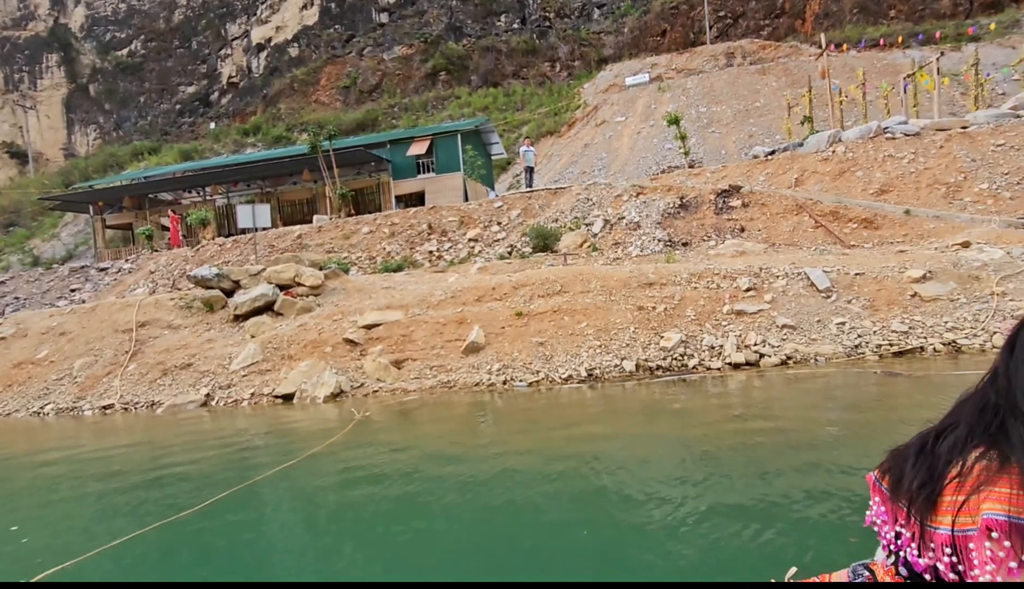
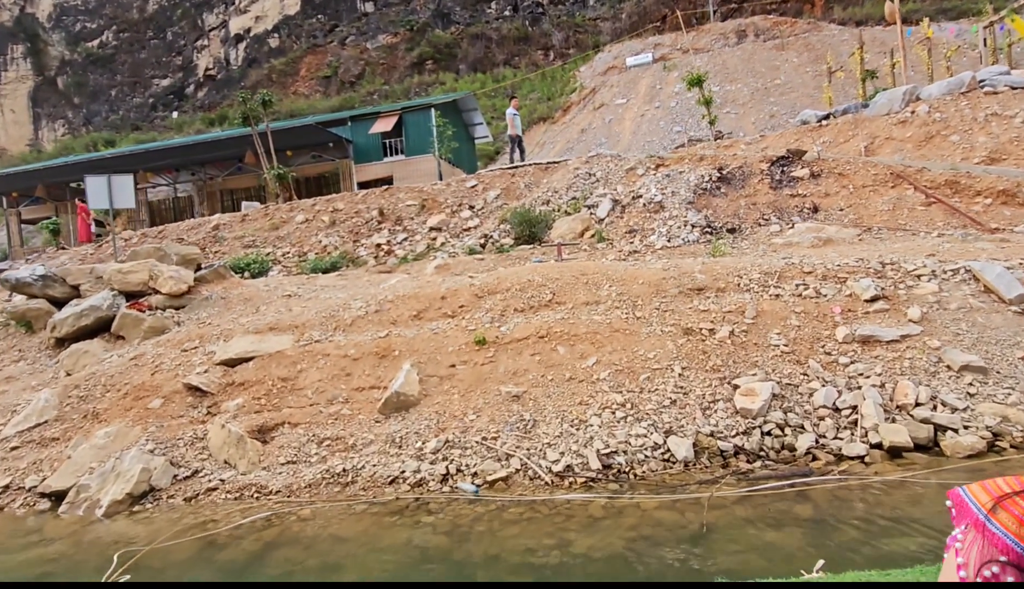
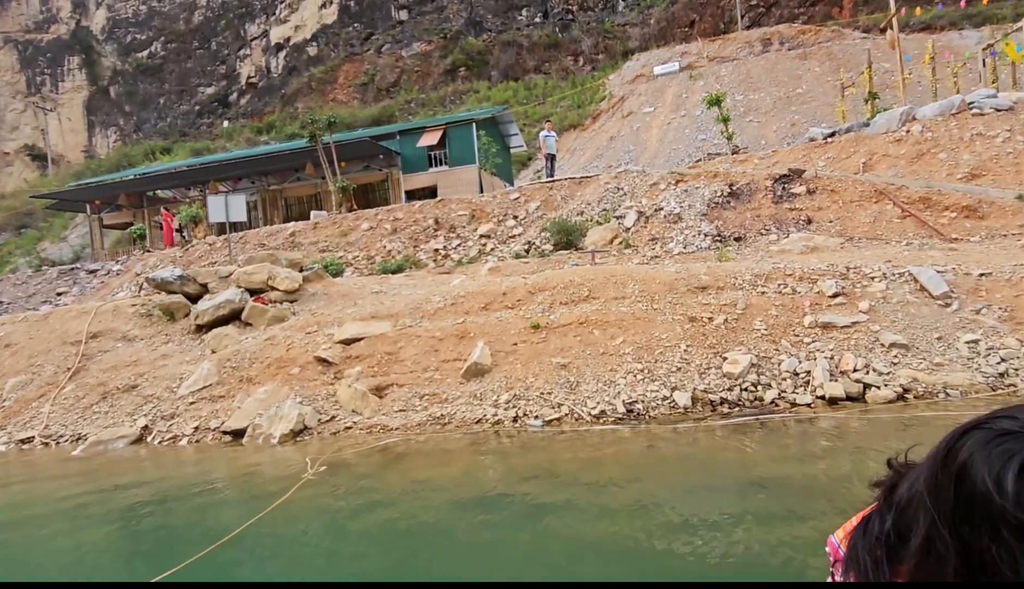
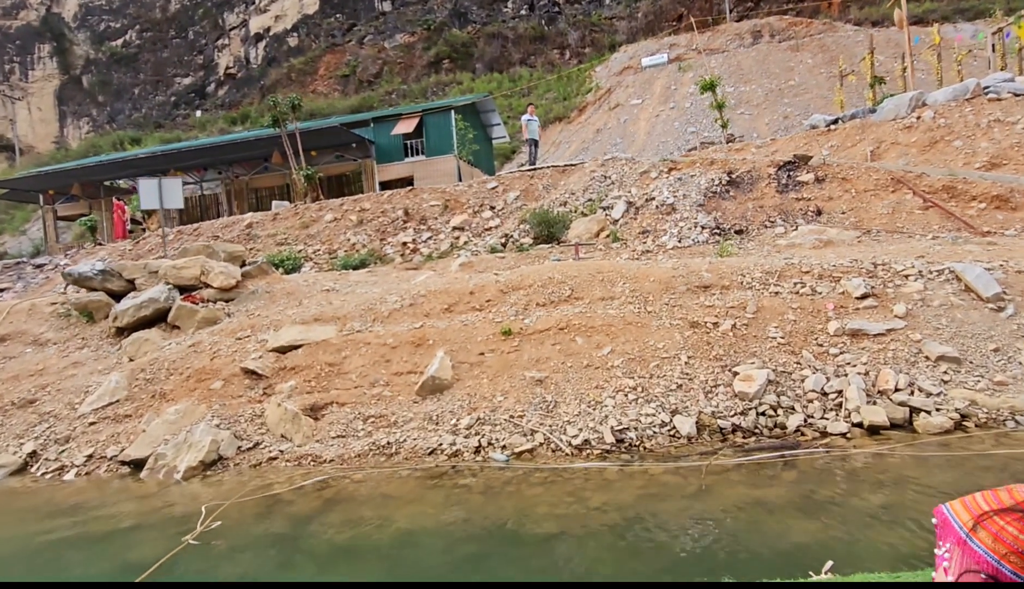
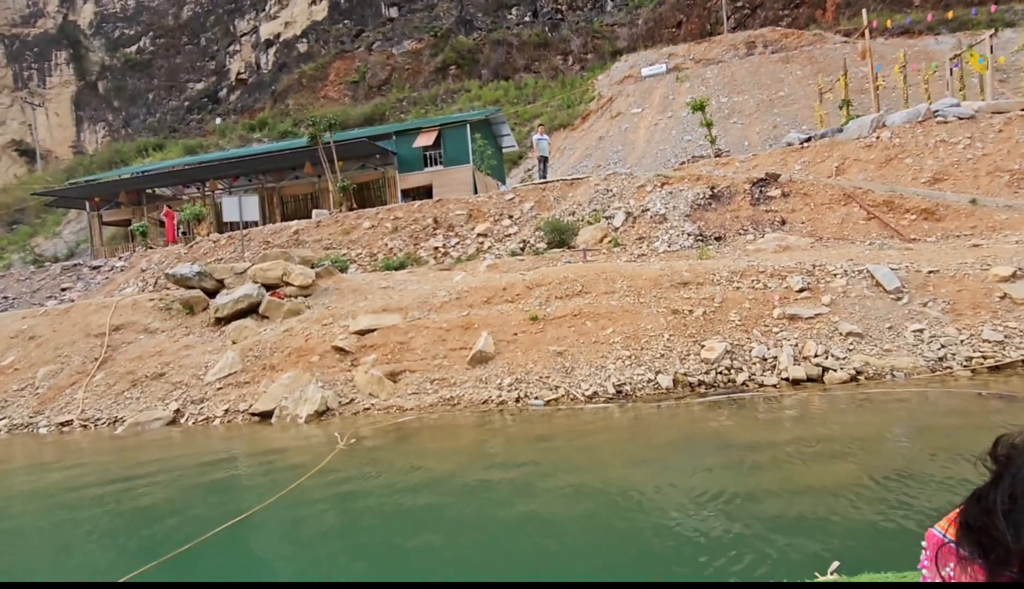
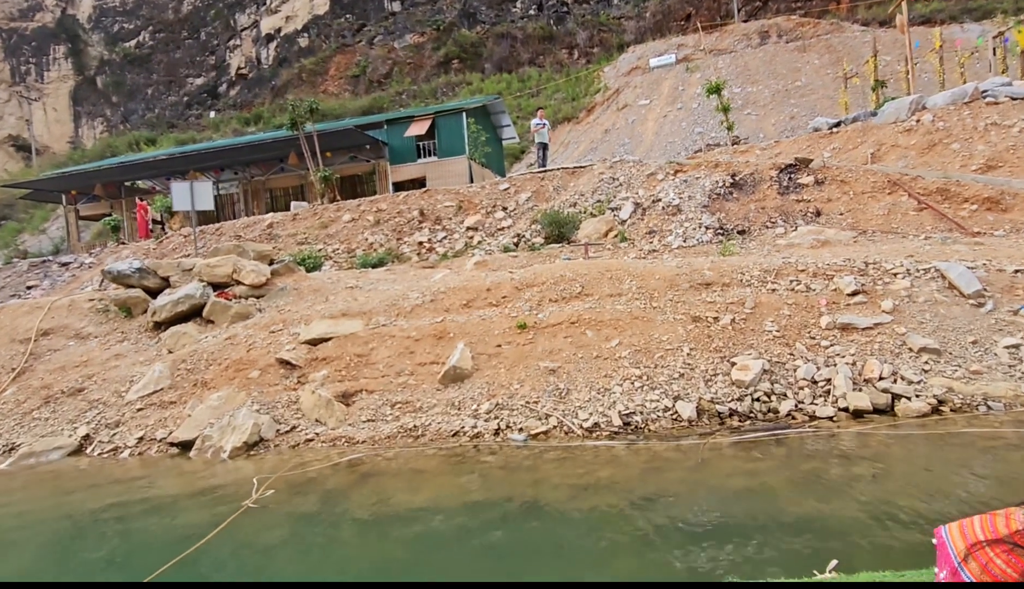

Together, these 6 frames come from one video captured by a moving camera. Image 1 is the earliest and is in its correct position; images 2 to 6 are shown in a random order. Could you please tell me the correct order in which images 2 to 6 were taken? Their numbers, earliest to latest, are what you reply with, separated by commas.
5, 3, 6, 4, 2
